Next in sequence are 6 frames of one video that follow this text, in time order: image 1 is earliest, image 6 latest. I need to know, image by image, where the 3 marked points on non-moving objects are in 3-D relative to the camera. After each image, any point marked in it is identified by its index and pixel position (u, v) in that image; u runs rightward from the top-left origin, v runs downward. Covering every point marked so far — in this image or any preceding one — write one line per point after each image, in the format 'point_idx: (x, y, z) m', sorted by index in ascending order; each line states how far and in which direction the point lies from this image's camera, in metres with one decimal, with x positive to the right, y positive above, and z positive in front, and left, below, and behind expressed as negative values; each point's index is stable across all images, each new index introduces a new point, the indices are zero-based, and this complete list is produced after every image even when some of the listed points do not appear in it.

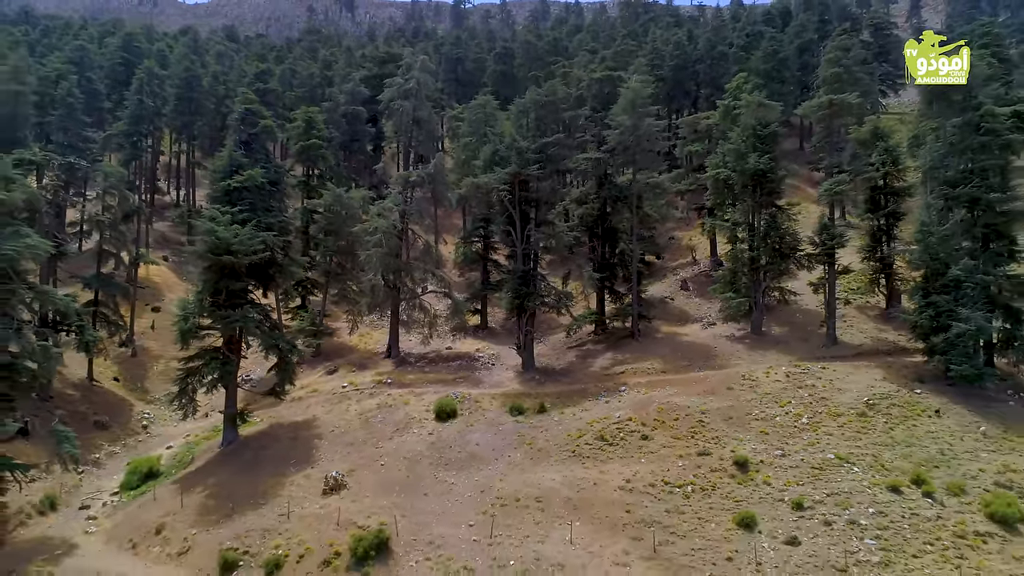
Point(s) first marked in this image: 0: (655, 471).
0: (+4.3, -5.5, +17.5) m
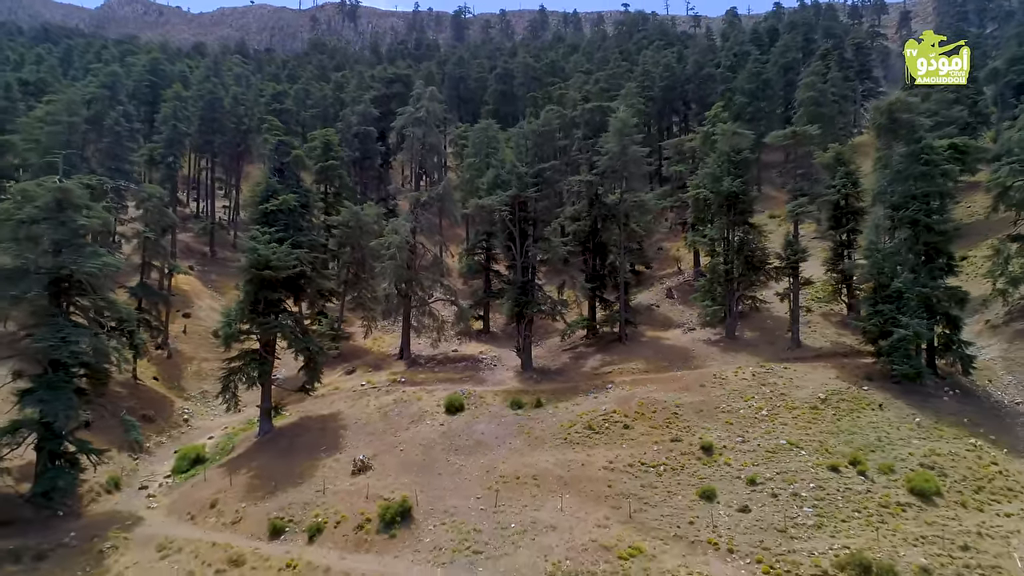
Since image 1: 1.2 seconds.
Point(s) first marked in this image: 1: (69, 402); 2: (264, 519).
0: (+4.3, -5.9, +20.7) m
1: (-14.9, -3.8, +19.6) m
2: (-8.3, -7.7, +19.4) m
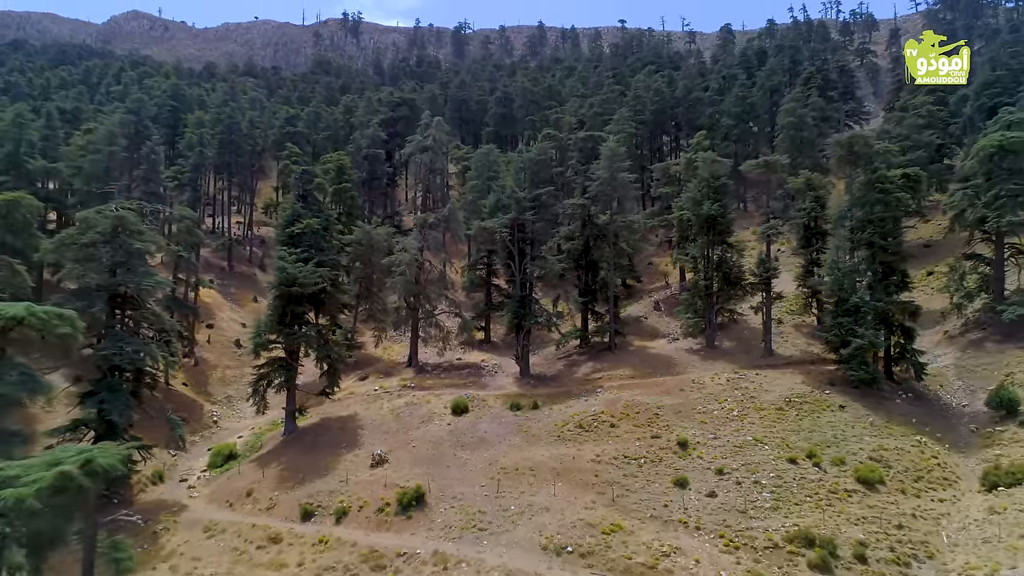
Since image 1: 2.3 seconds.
0: (+4.3, -6.5, +23.6) m
1: (-15.0, -4.4, +22.5) m
2: (-8.3, -8.3, +22.3) m
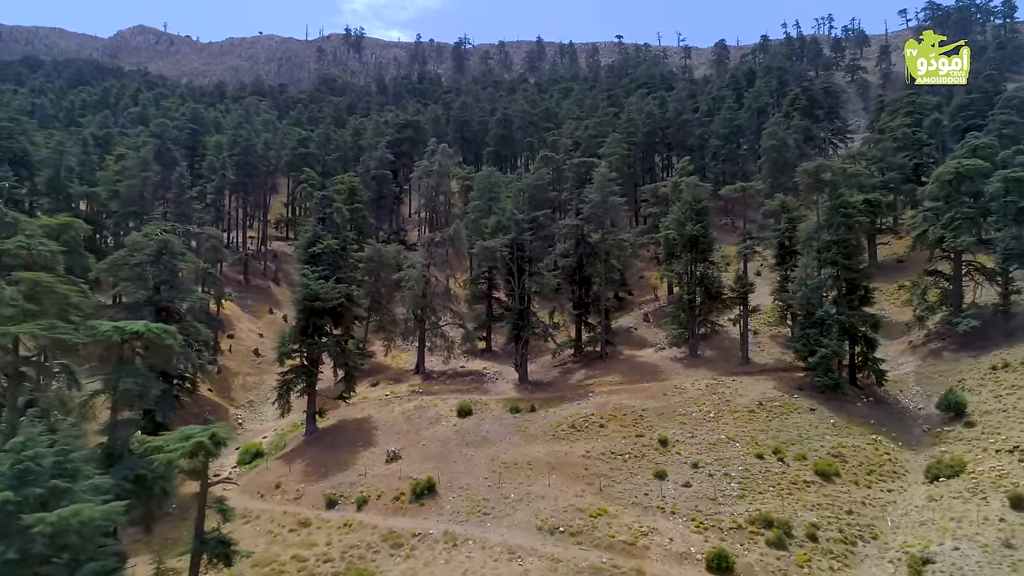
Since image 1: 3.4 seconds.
0: (+4.3, -7.2, +26.5) m
1: (-15.0, -5.1, +25.5) m
2: (-8.3, -9.0, +25.2) m
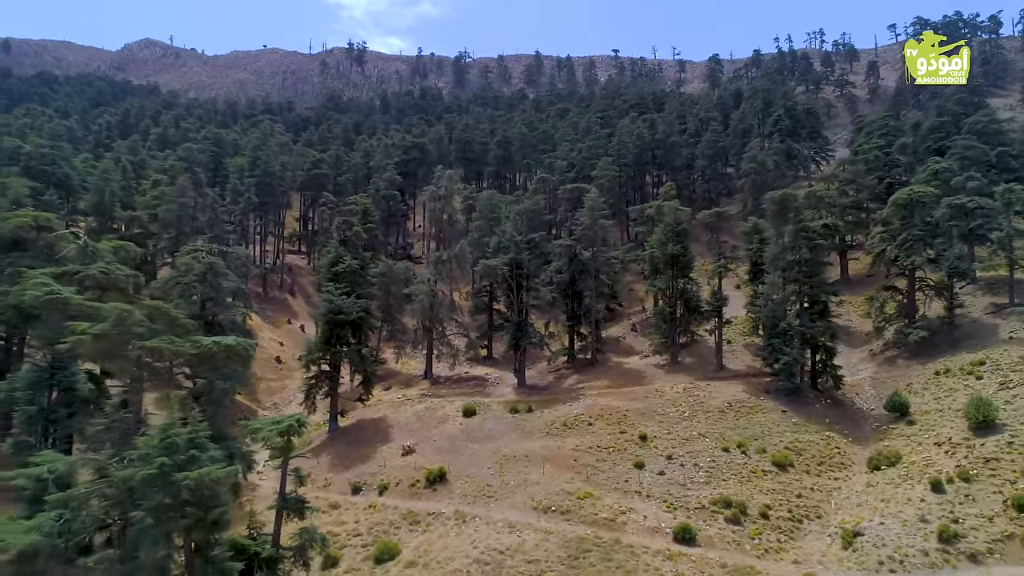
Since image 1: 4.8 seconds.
0: (+4.2, -8.0, +30.6) m
1: (-15.0, -5.9, +29.5) m
2: (-8.3, -9.8, +29.2) m
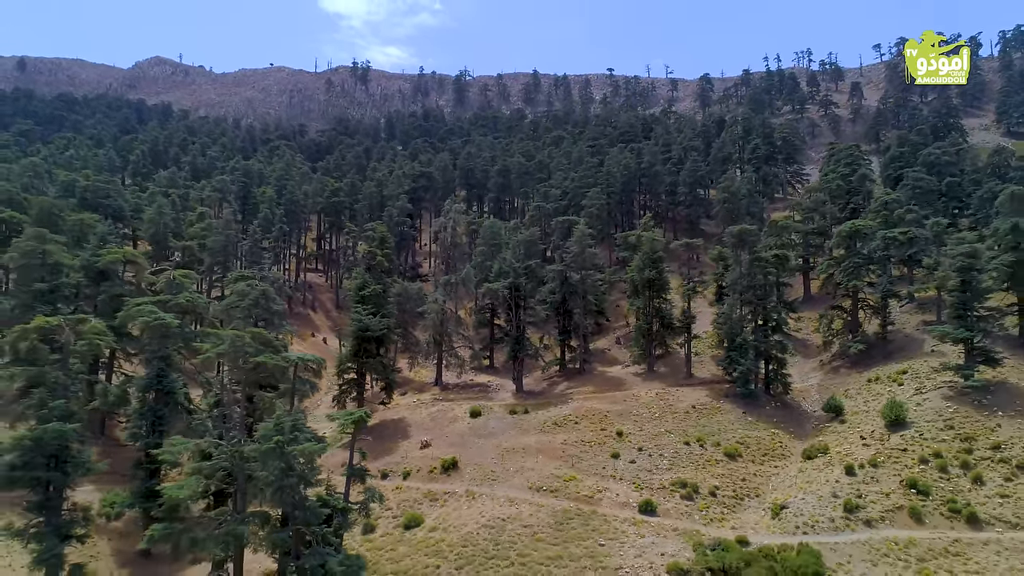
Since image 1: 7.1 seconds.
0: (+4.2, -9.5, +37.0) m
1: (-15.0, -7.3, +35.9) m
2: (-8.4, -11.2, +35.6) m
